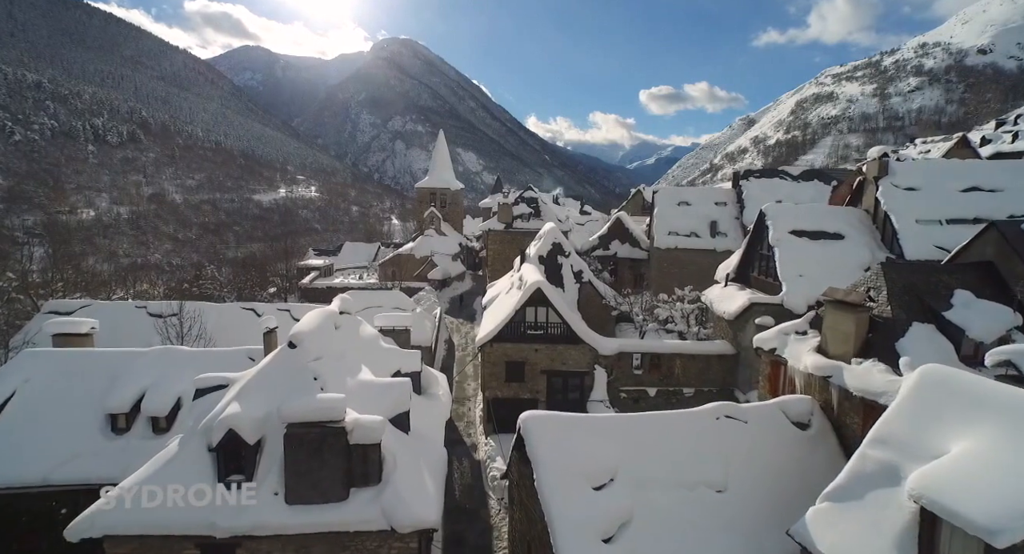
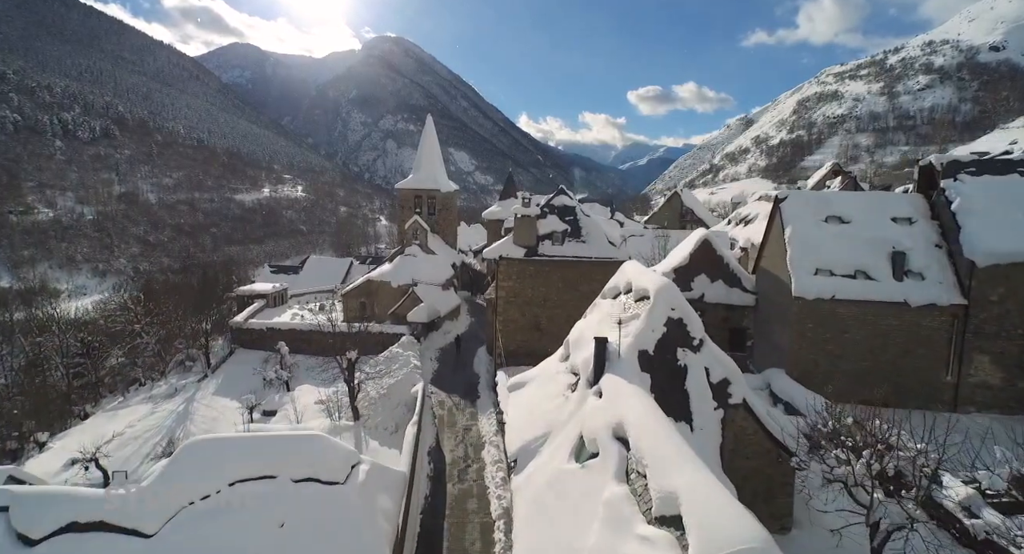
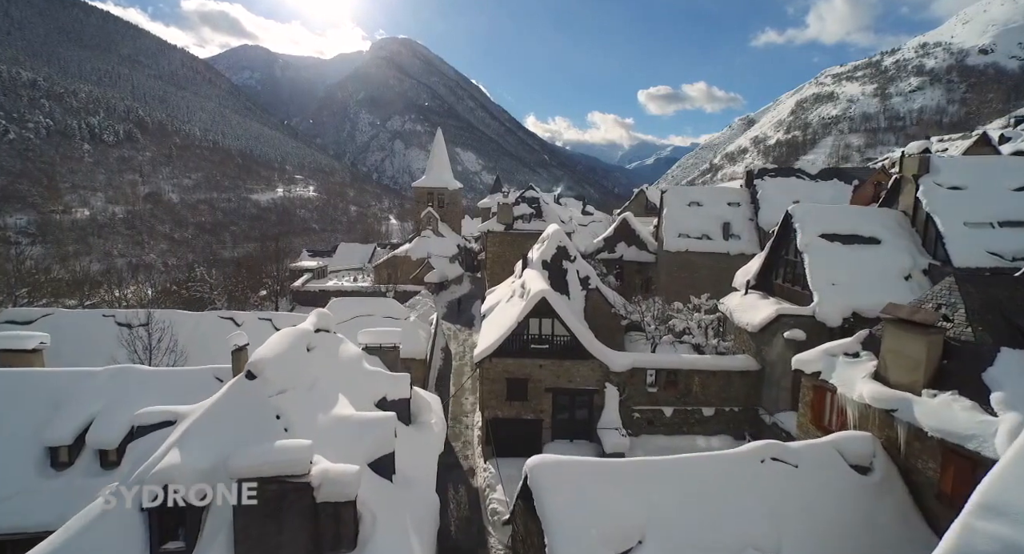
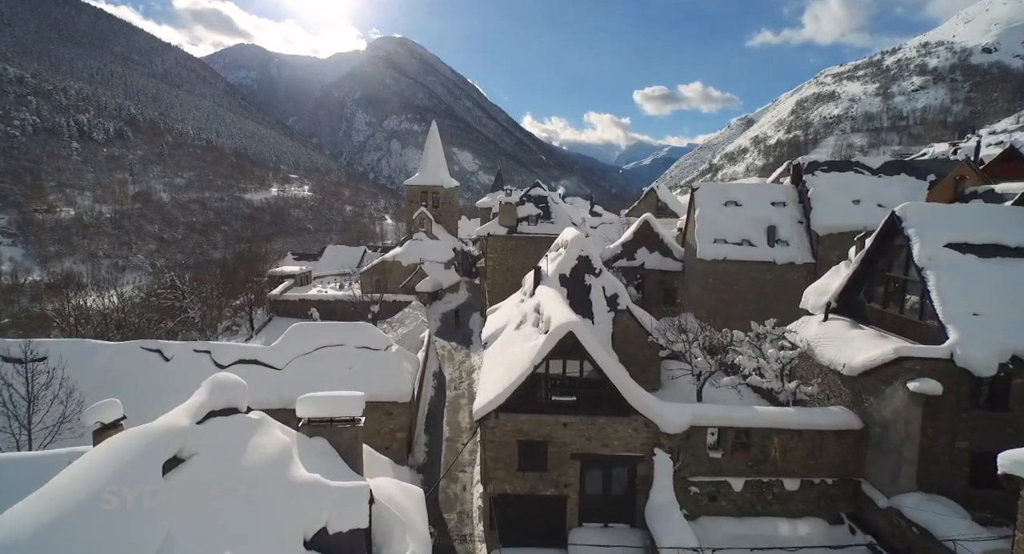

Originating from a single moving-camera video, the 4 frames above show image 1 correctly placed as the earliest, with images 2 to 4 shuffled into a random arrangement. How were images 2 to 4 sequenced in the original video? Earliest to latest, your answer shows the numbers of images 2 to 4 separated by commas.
3, 4, 2
